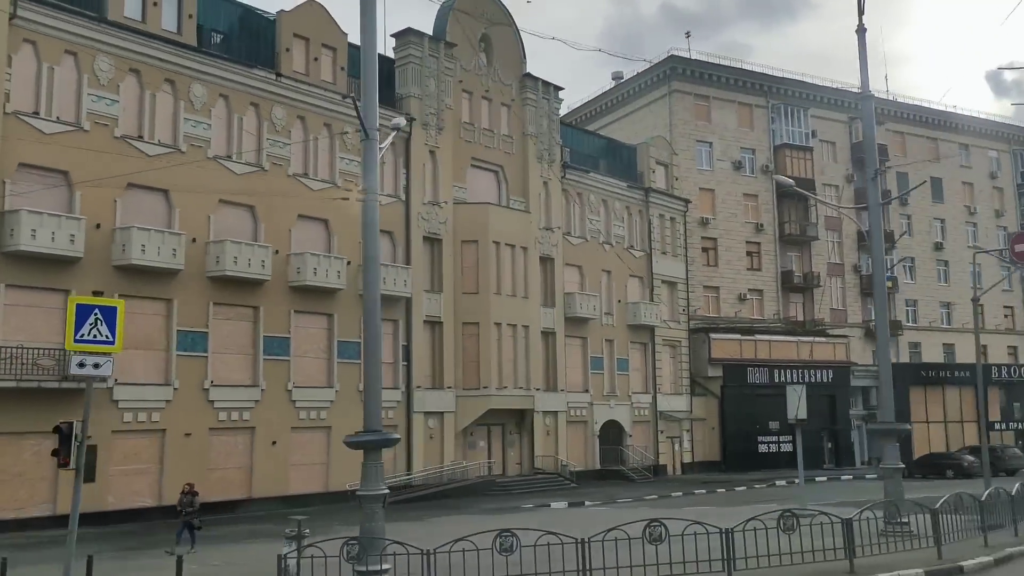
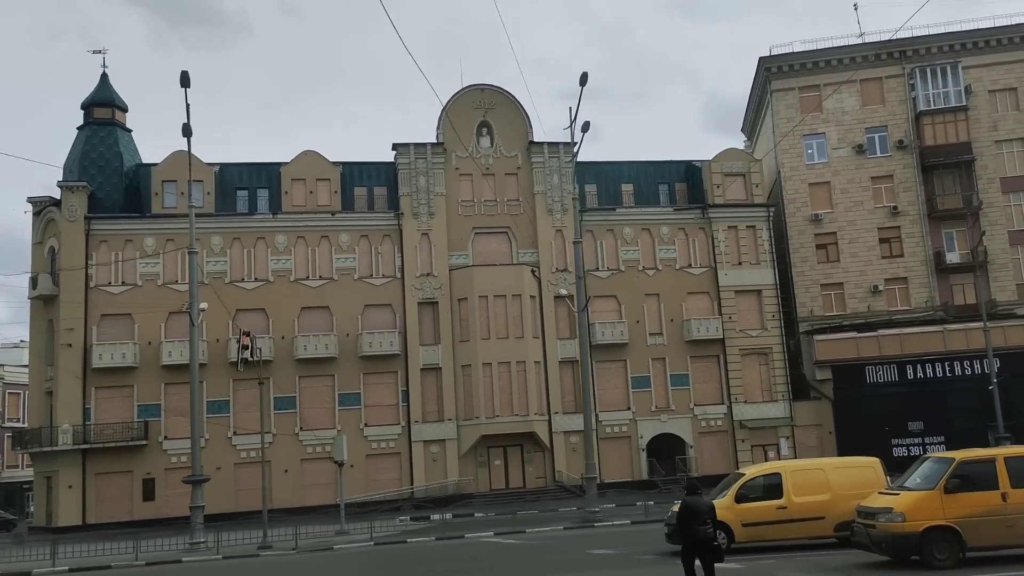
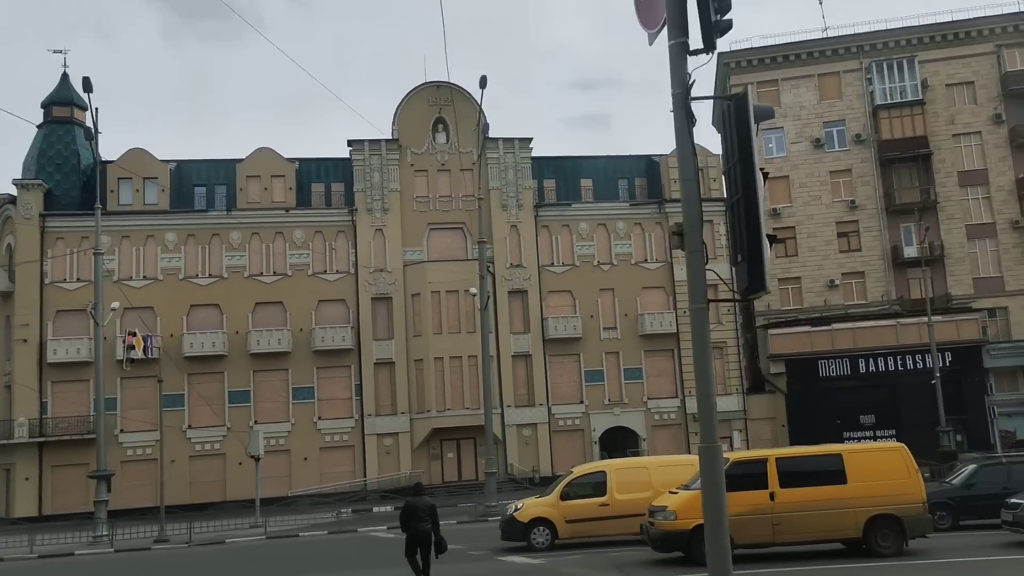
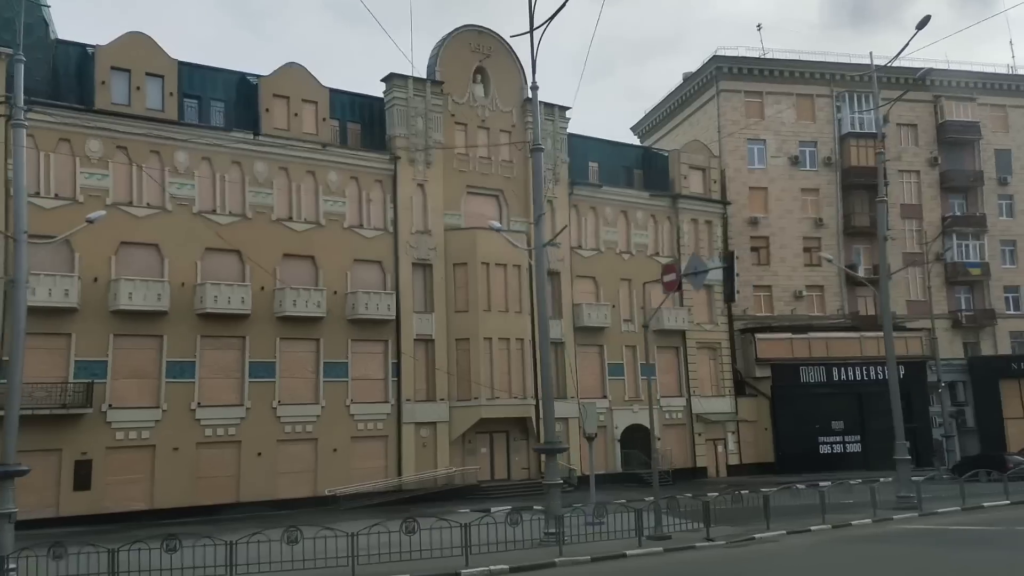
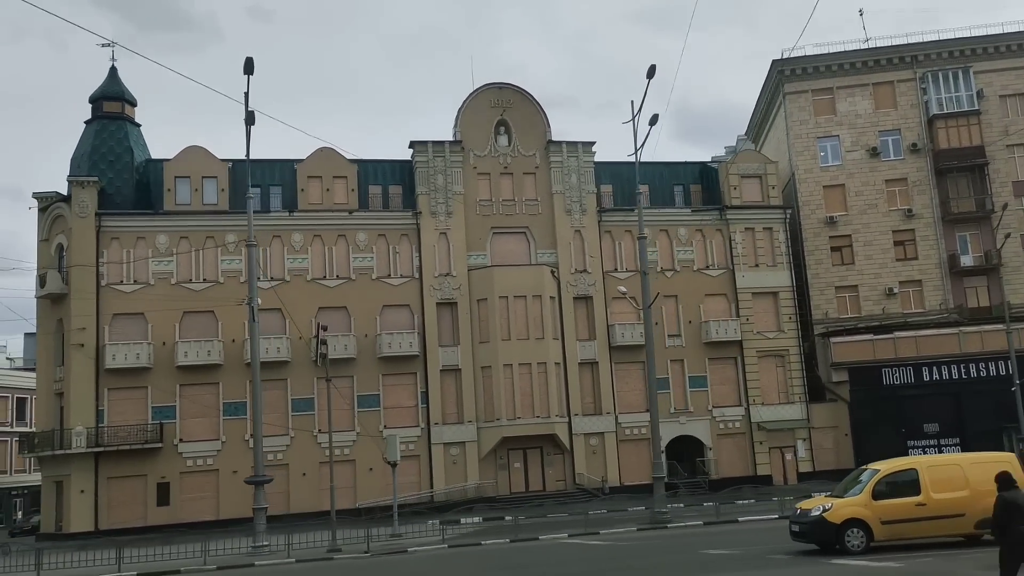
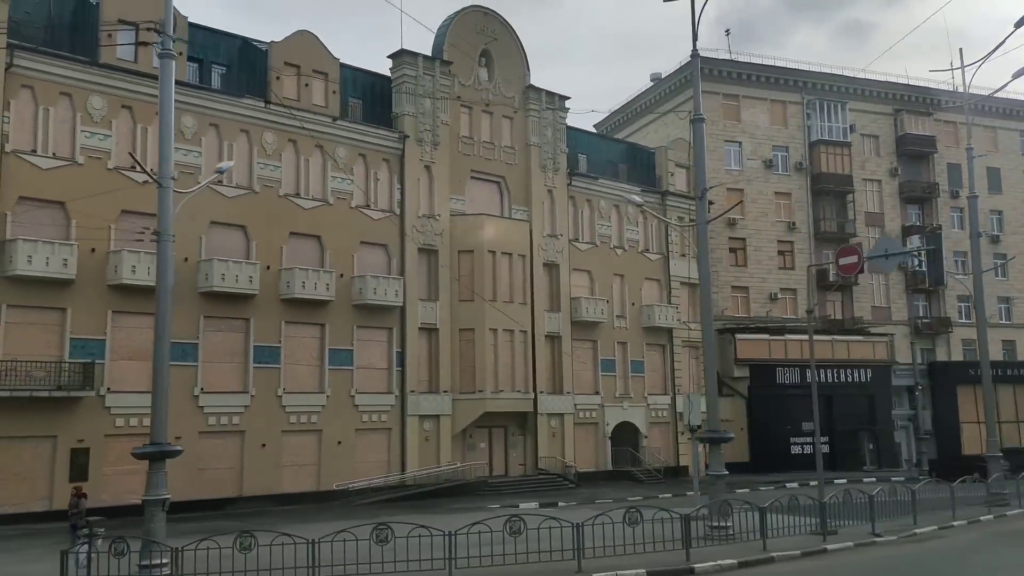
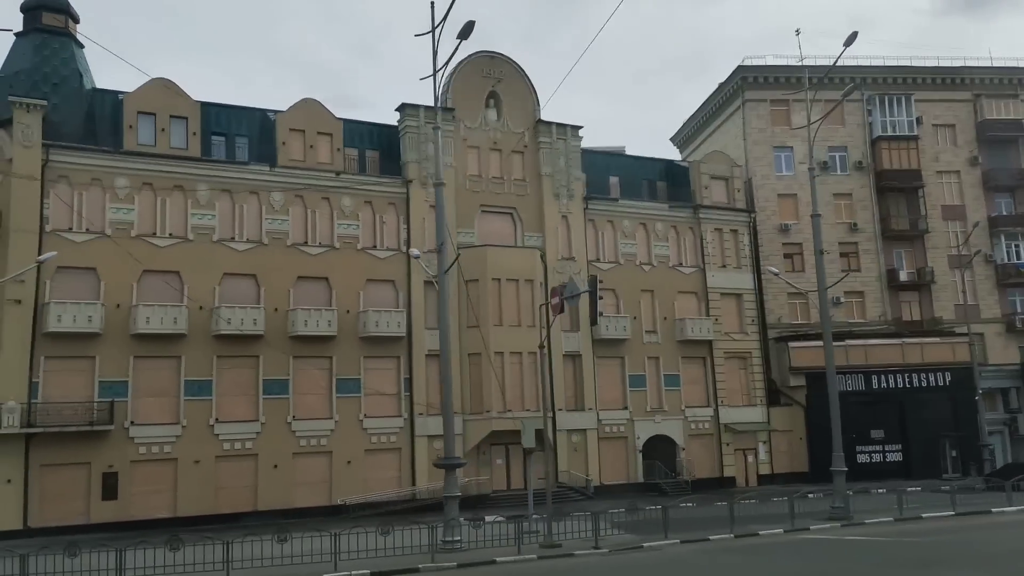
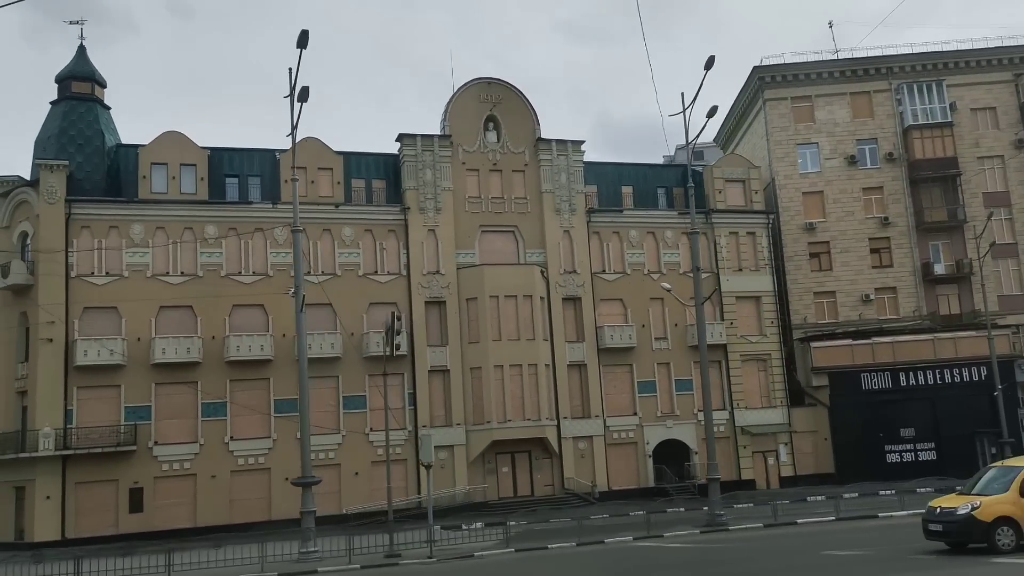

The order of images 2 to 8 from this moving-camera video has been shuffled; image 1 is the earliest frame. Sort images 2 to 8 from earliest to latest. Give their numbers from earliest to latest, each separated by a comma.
6, 4, 7, 8, 5, 2, 3
